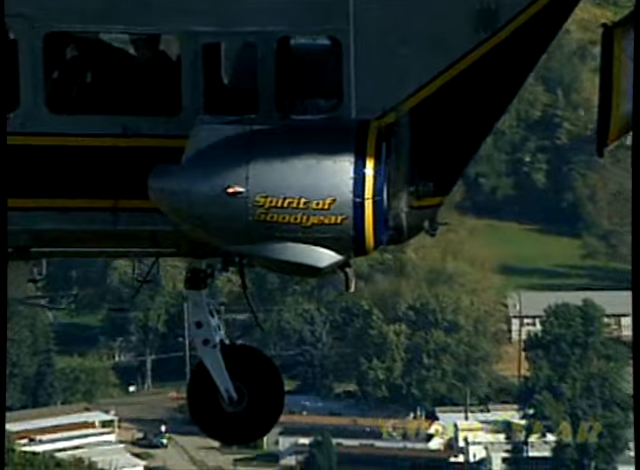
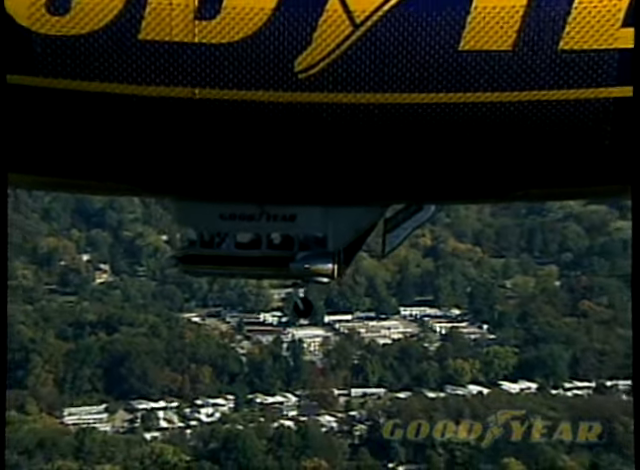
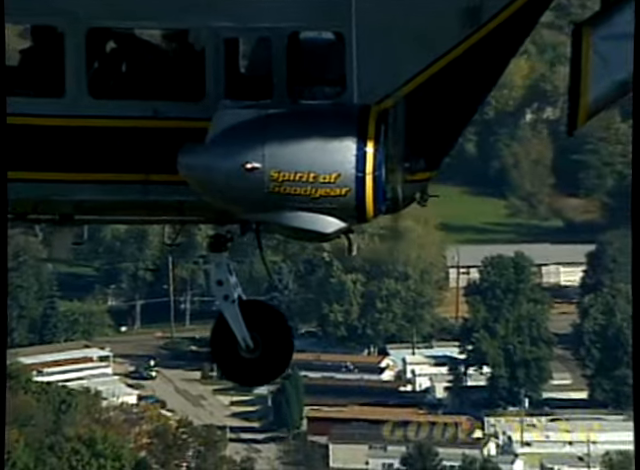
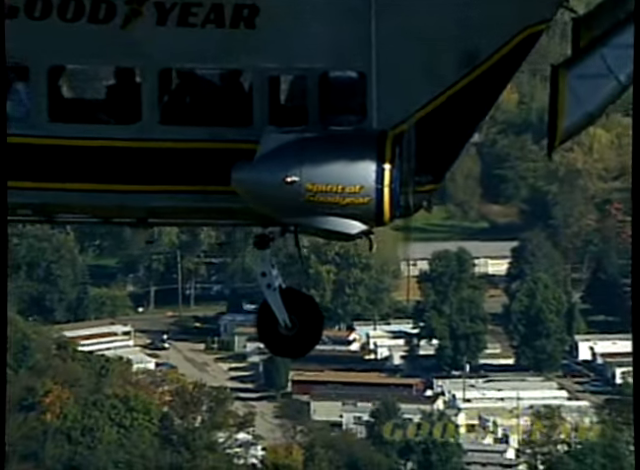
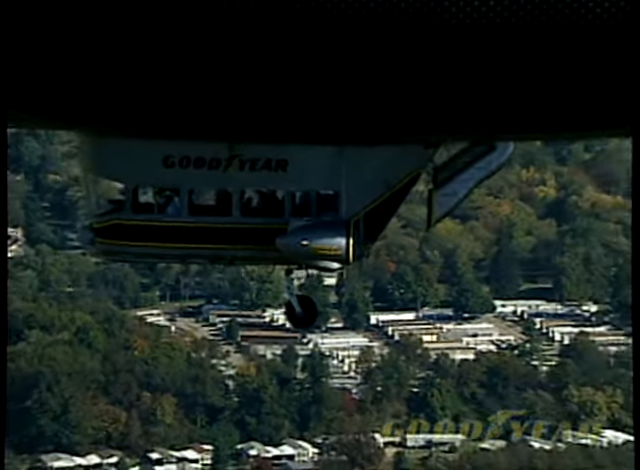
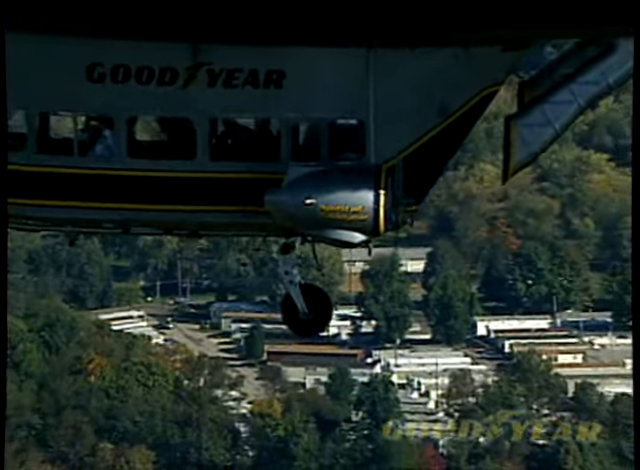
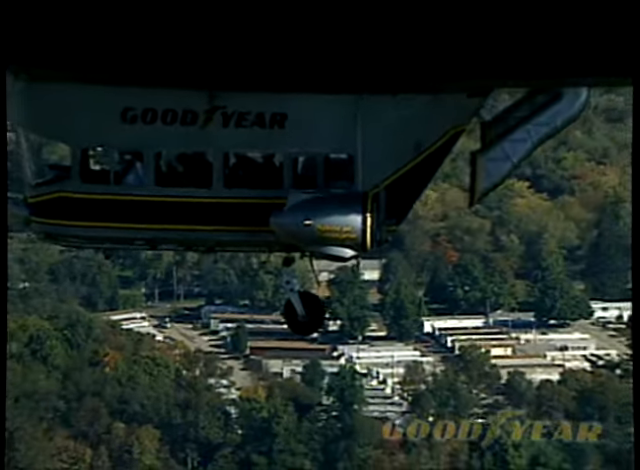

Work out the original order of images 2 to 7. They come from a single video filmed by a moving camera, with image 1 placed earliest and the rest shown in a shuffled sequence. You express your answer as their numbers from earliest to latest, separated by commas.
3, 4, 6, 7, 5, 2
